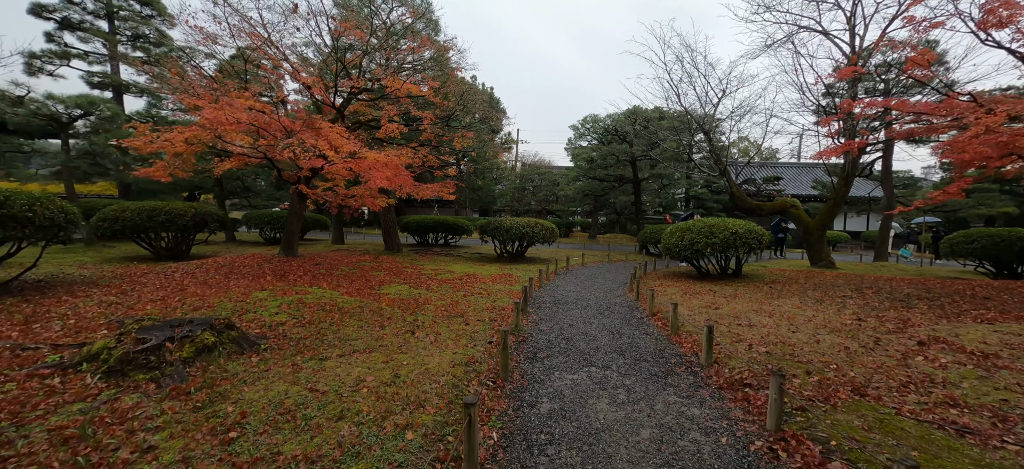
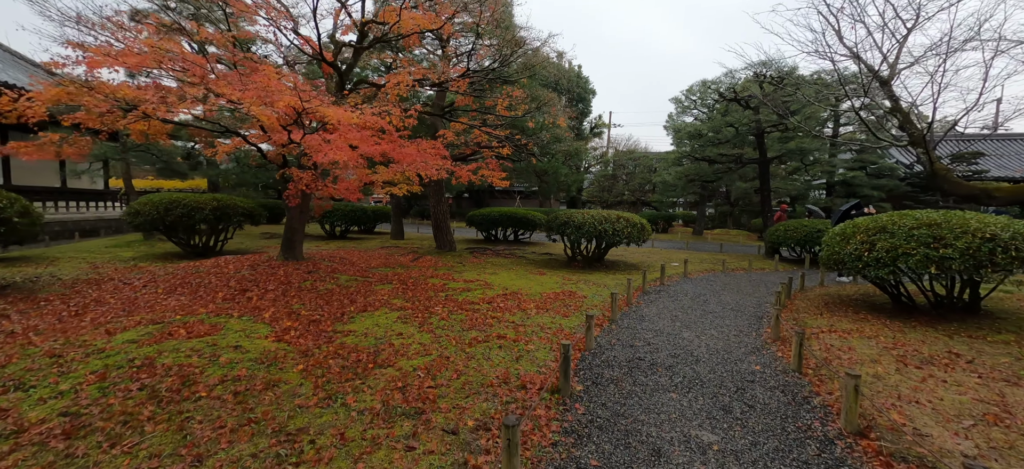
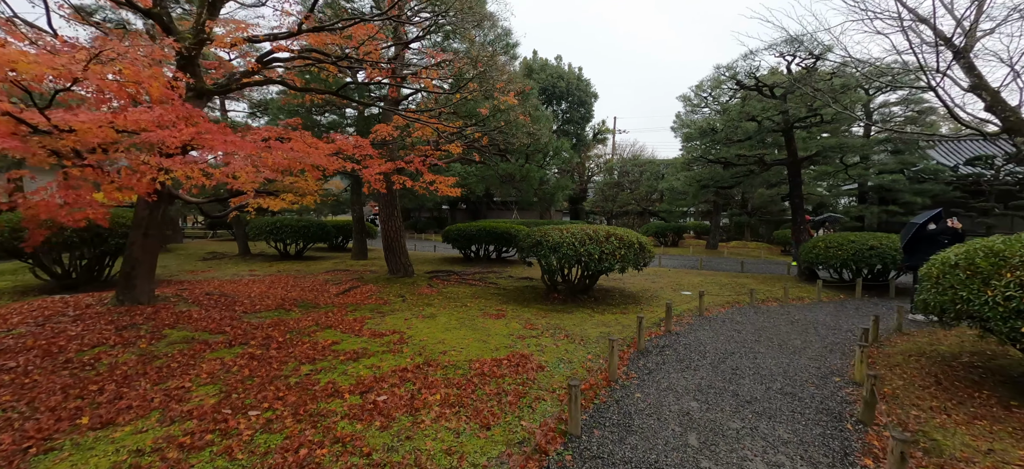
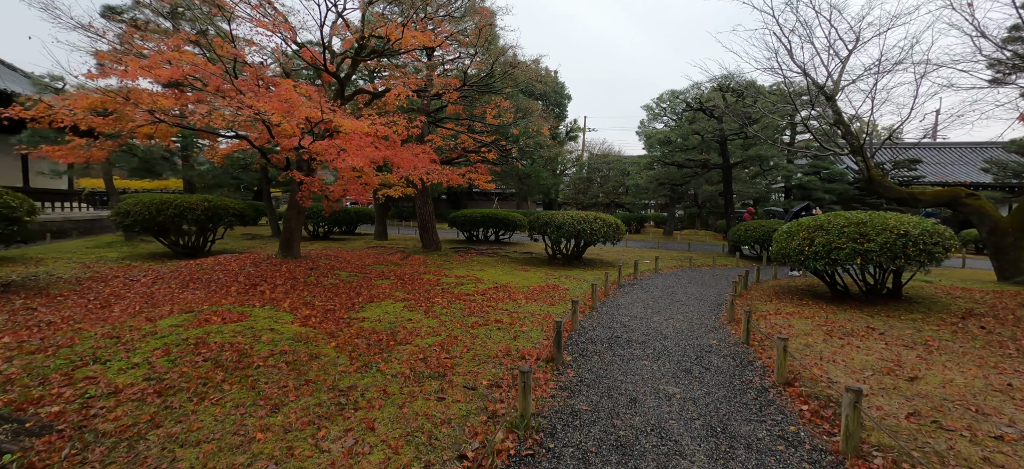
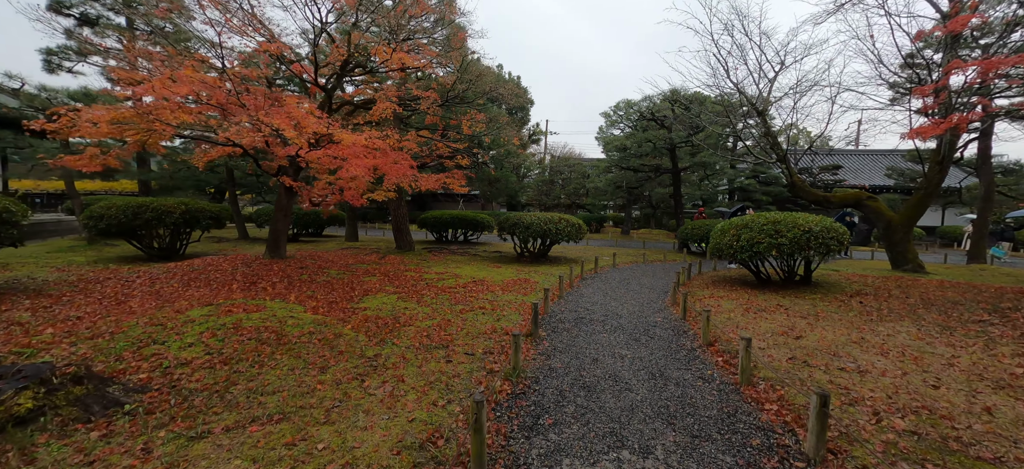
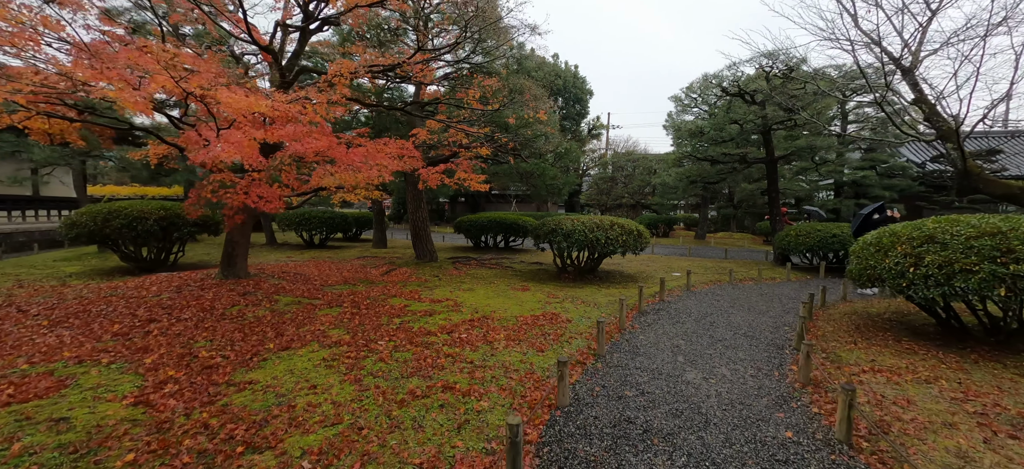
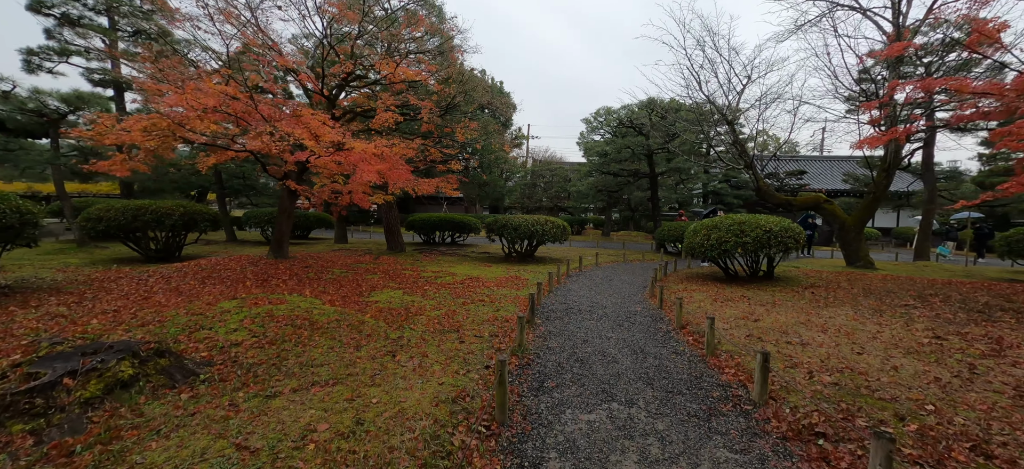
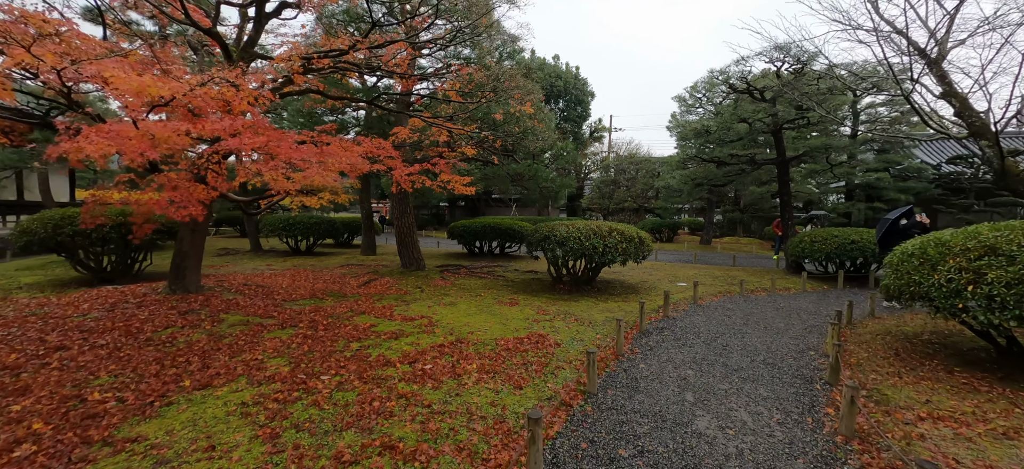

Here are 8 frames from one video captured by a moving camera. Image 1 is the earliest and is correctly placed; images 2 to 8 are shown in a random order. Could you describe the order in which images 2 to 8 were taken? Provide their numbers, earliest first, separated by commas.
7, 5, 4, 2, 6, 8, 3
